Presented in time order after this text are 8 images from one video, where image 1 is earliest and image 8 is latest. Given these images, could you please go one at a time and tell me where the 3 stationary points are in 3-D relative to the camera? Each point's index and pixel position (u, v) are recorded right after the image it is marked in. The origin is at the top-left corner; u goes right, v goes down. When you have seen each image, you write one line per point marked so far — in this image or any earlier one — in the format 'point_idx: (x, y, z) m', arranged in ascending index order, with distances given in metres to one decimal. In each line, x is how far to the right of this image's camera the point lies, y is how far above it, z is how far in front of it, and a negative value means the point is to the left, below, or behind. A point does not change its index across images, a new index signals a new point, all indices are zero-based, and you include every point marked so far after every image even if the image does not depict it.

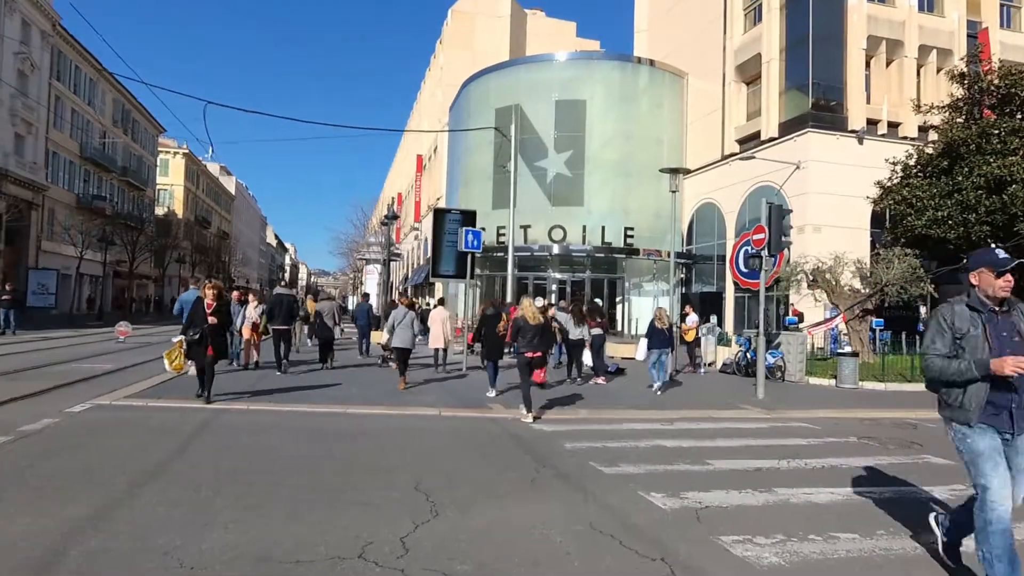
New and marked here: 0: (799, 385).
0: (+6.5, -2.2, +13.9) m
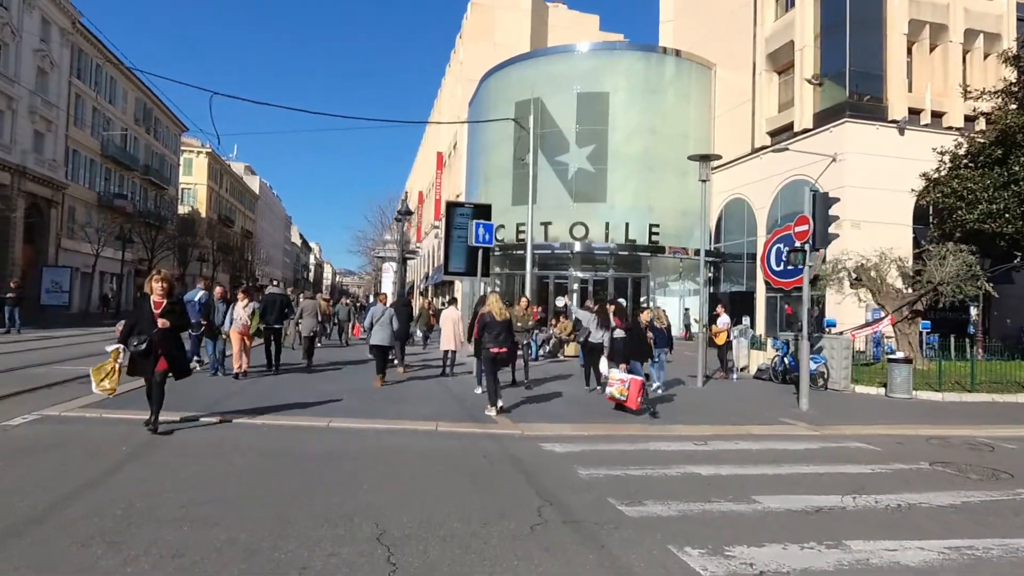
0: (+6.8, -2.2, +12.6) m
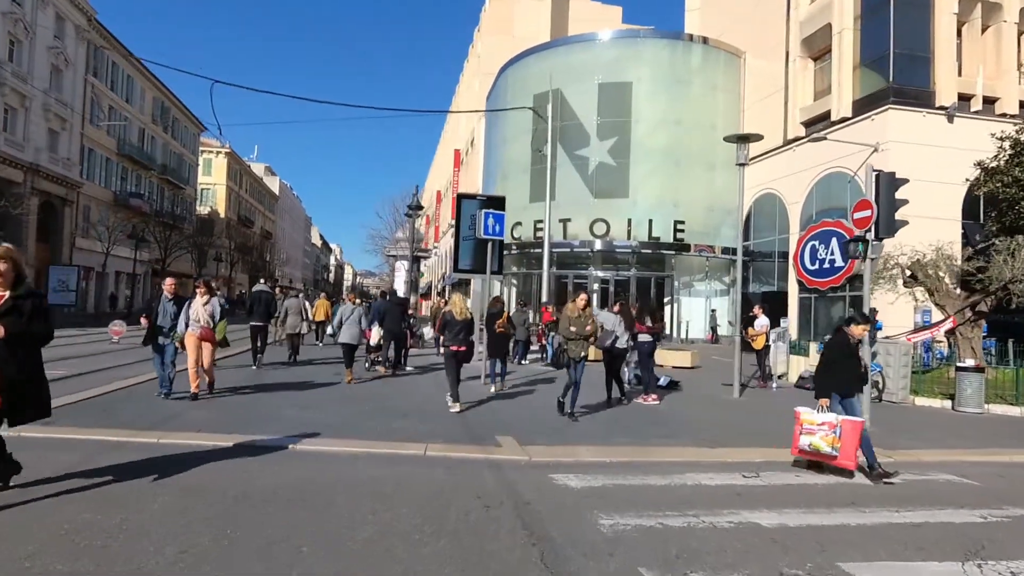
0: (+7.0, -2.2, +11.0) m
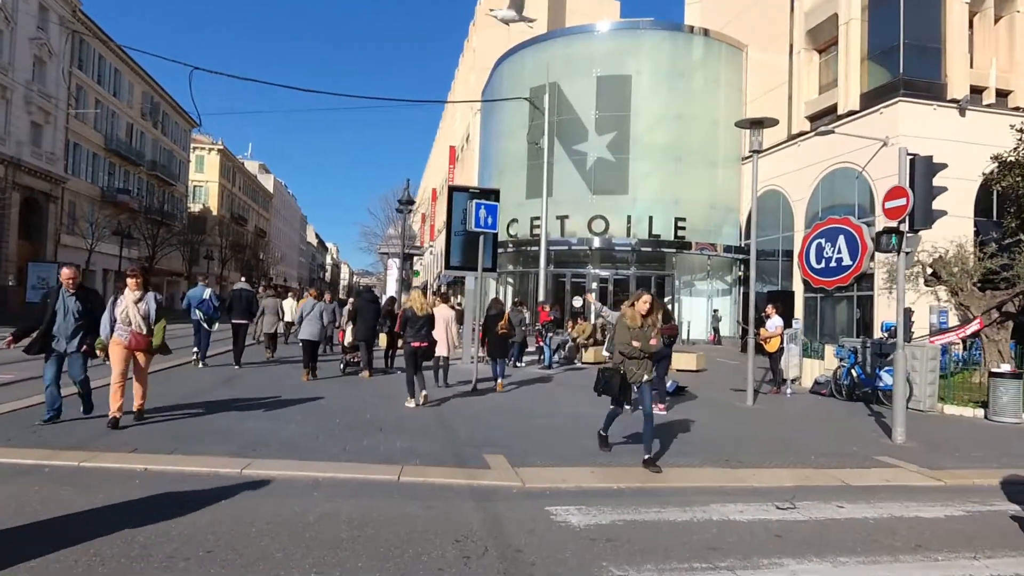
0: (+6.9, -2.1, +10.0) m
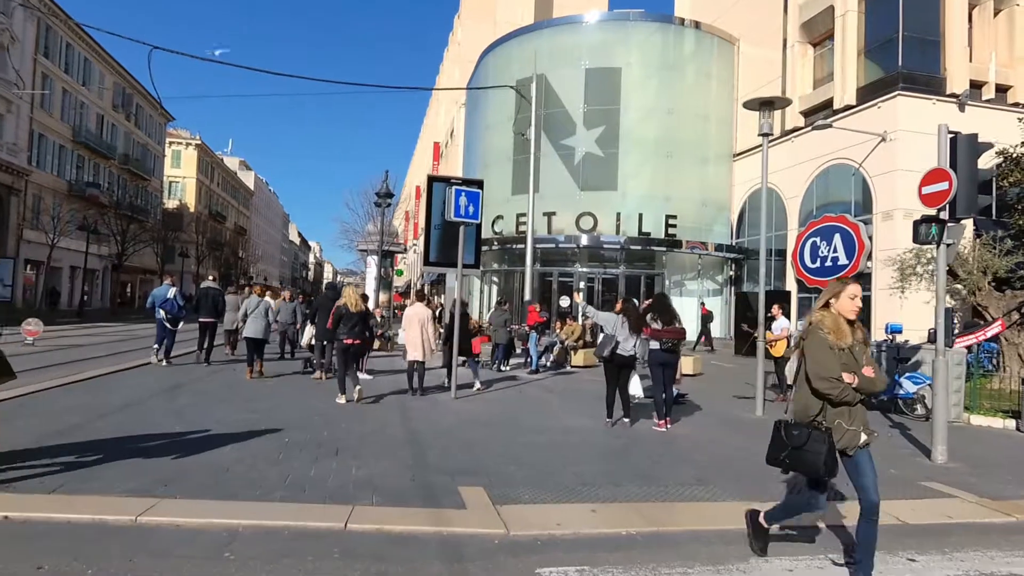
0: (+6.7, -2.1, +9.1) m
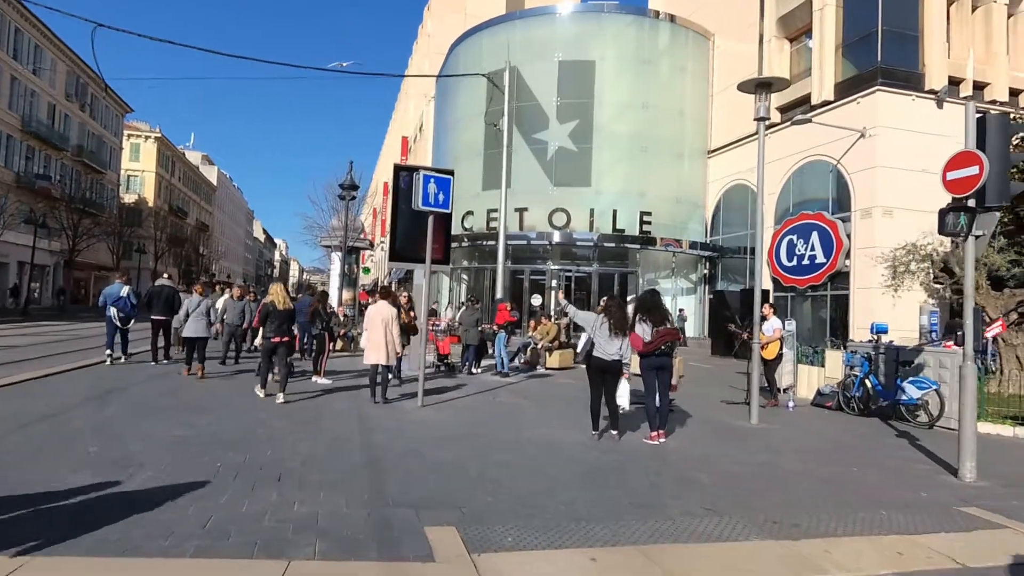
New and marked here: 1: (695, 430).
0: (+6.3, -2.1, +8.4) m
1: (+2.5, -1.9, +8.3) m
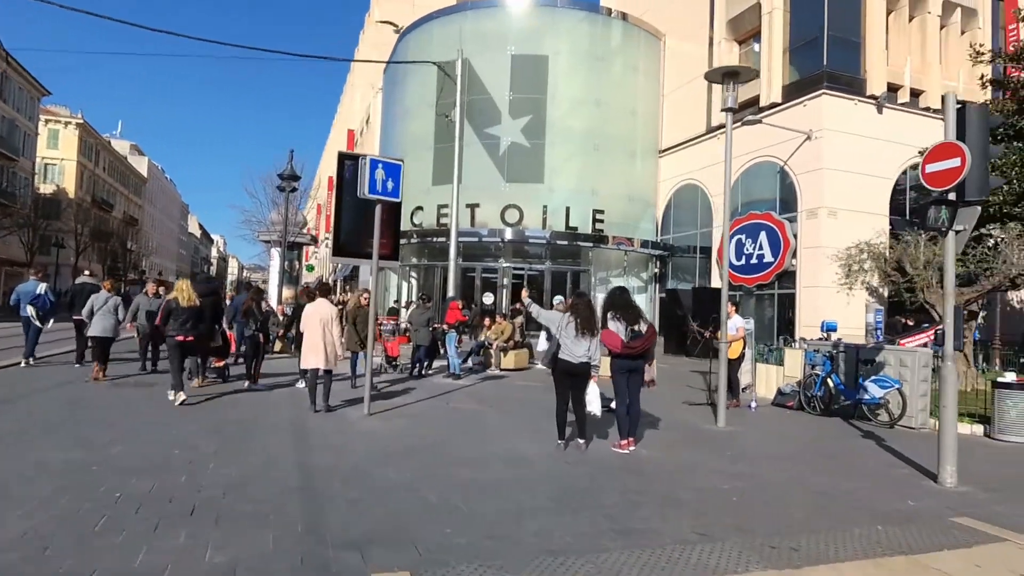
0: (+5.7, -2.1, +8.3) m
1: (+1.9, -1.9, +7.9) m
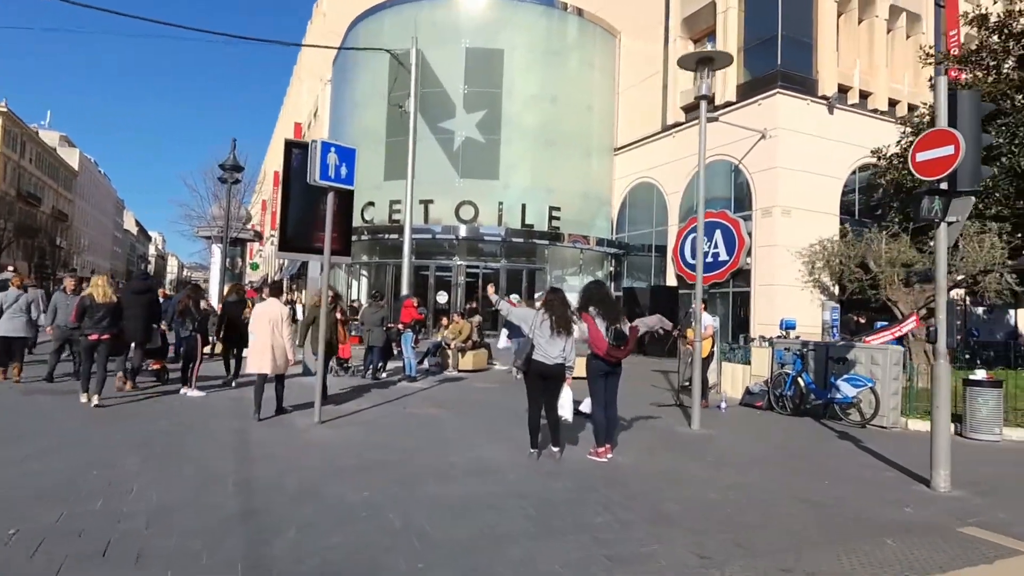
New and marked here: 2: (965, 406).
0: (+5.3, -2.0, +8.1) m
1: (+1.5, -1.8, +7.4) m
2: (+6.2, -1.6, +8.4) m
